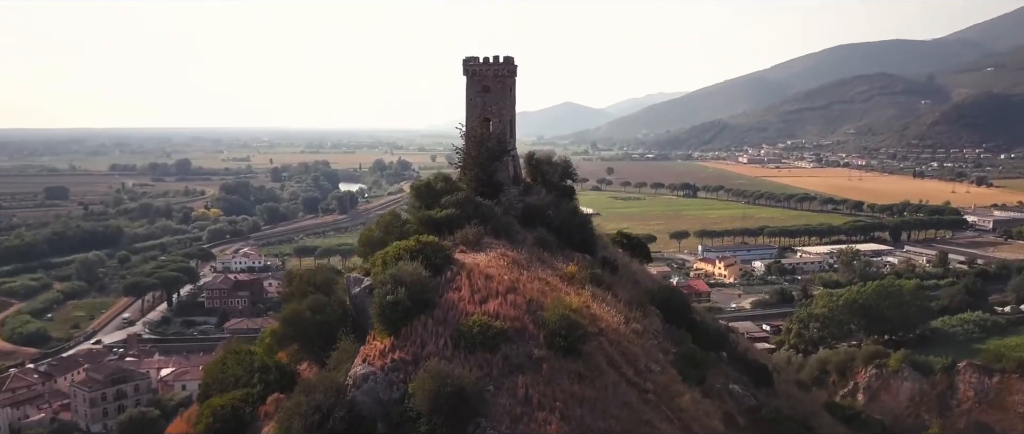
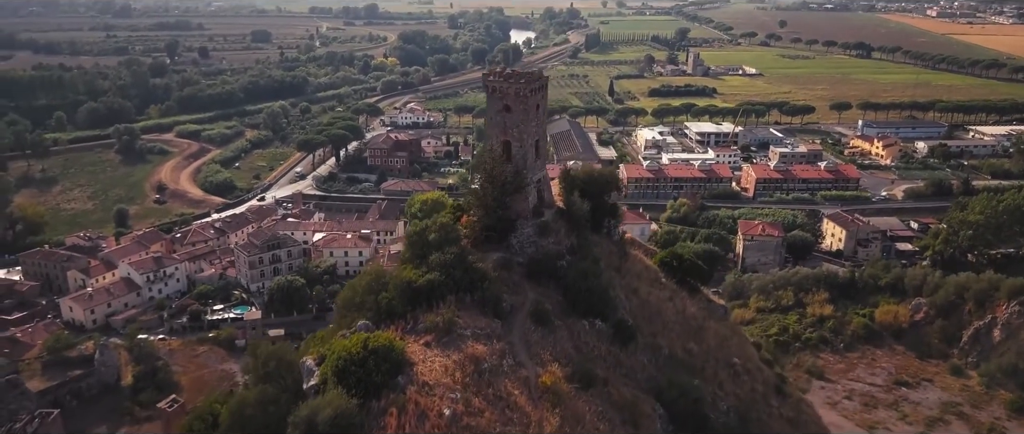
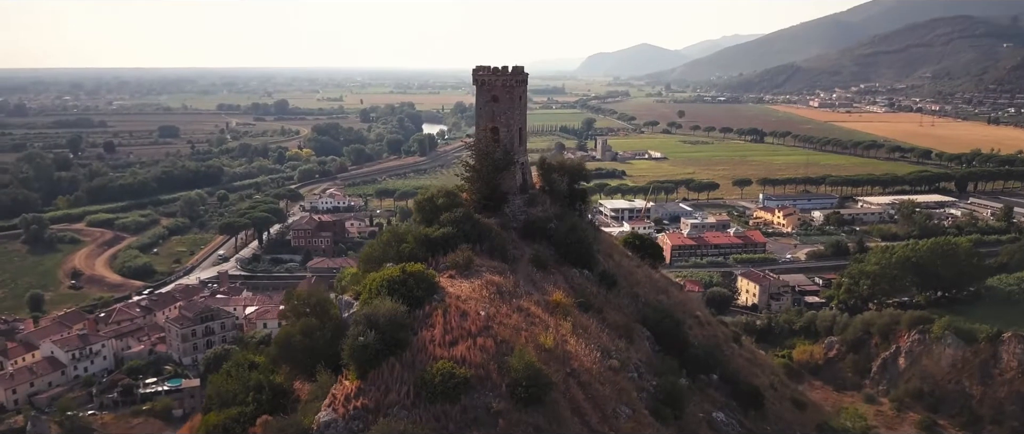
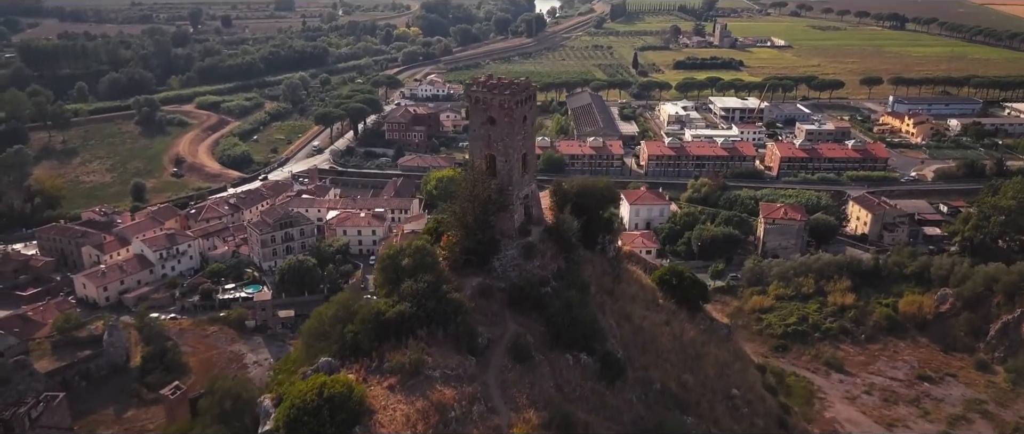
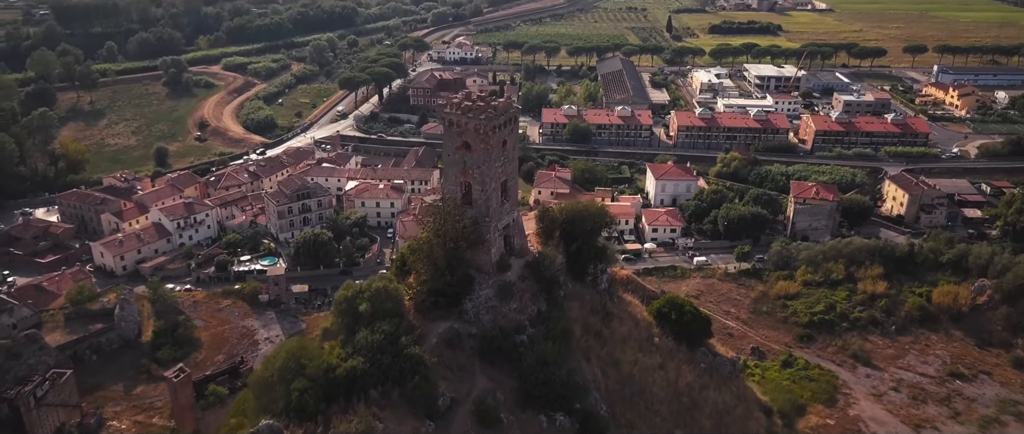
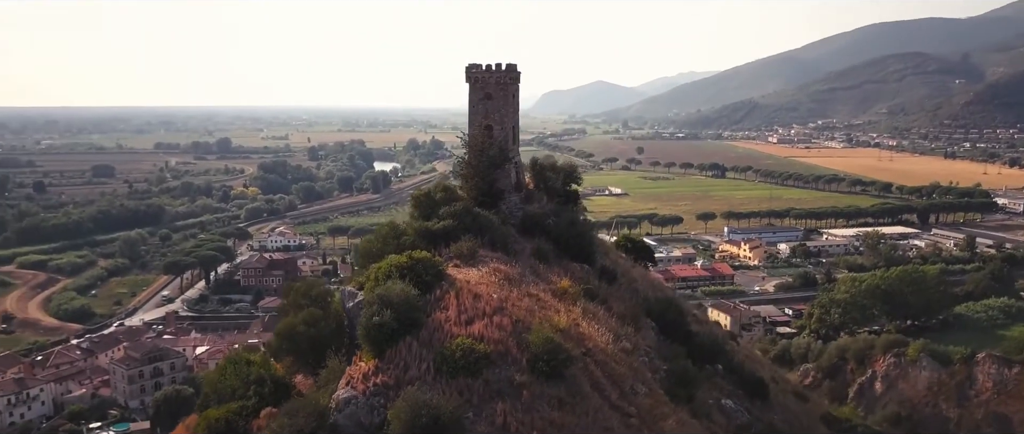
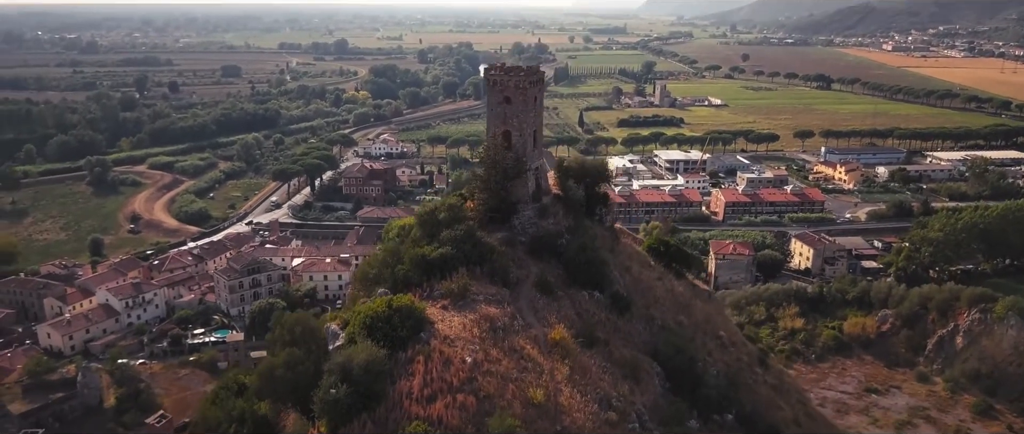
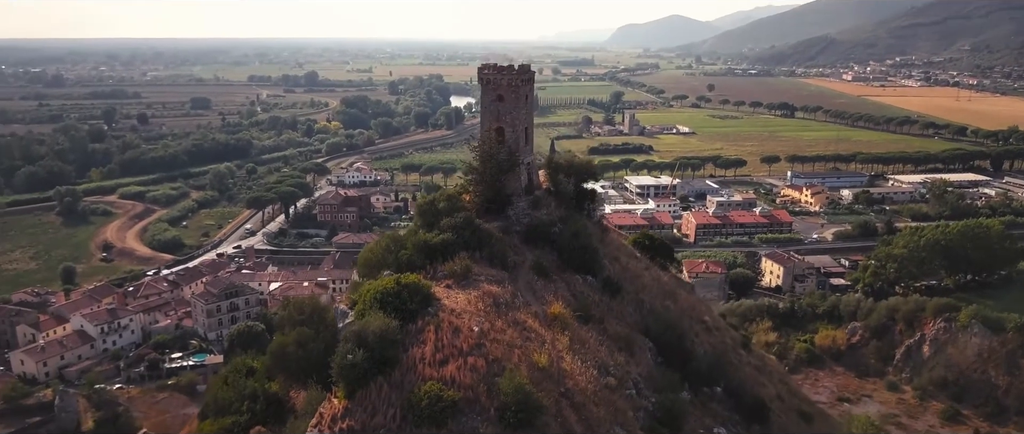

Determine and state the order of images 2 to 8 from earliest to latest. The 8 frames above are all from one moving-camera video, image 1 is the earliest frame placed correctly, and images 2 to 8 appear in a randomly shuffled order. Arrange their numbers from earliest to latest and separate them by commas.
6, 3, 8, 7, 2, 4, 5
